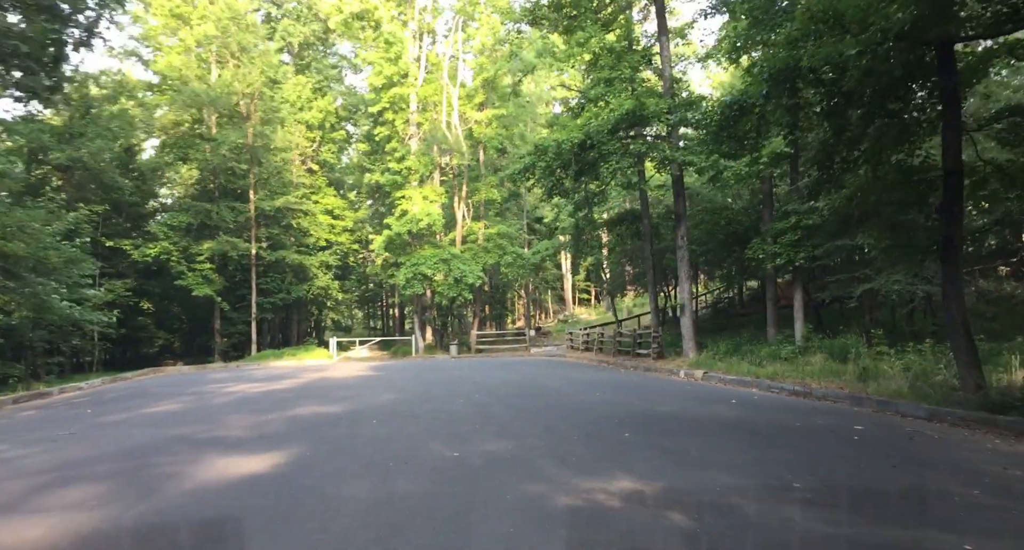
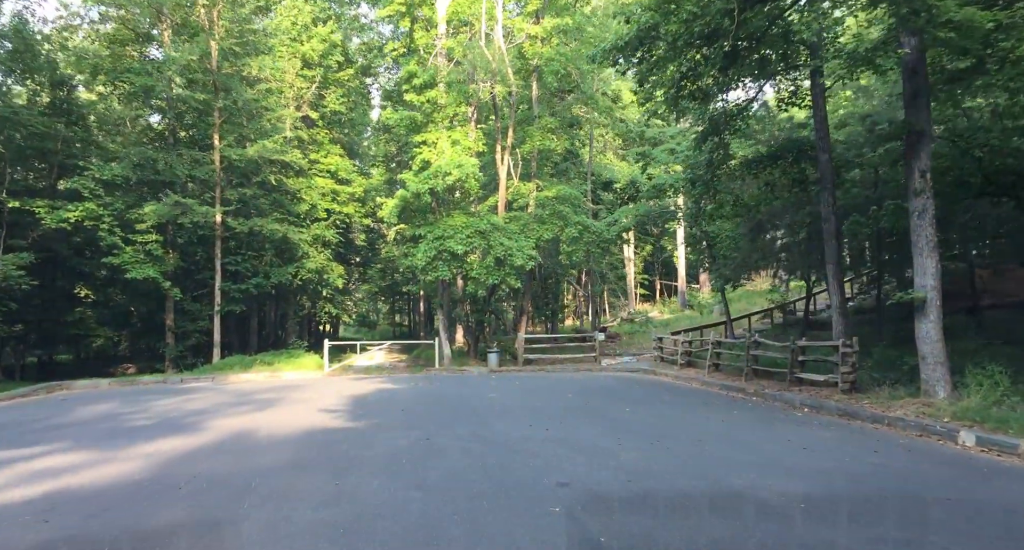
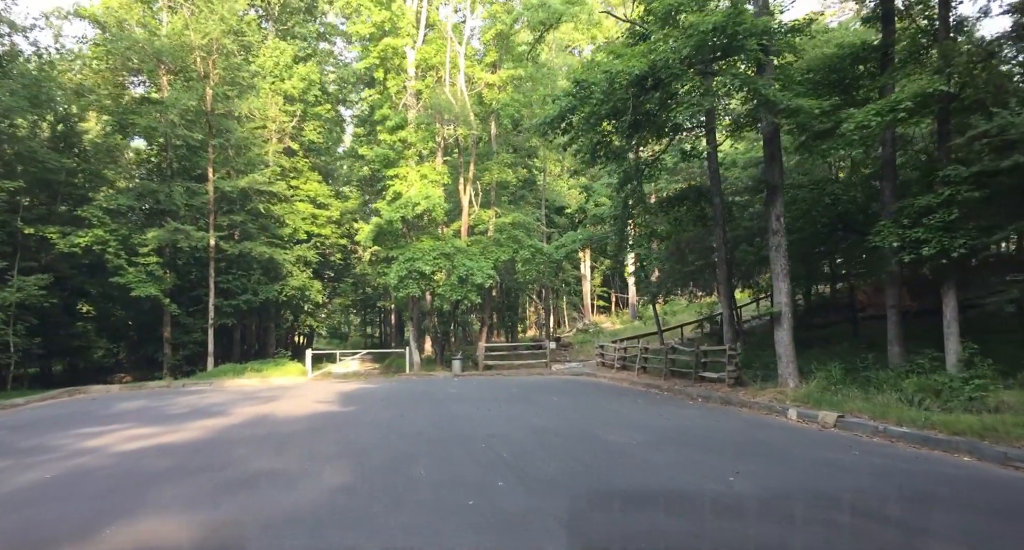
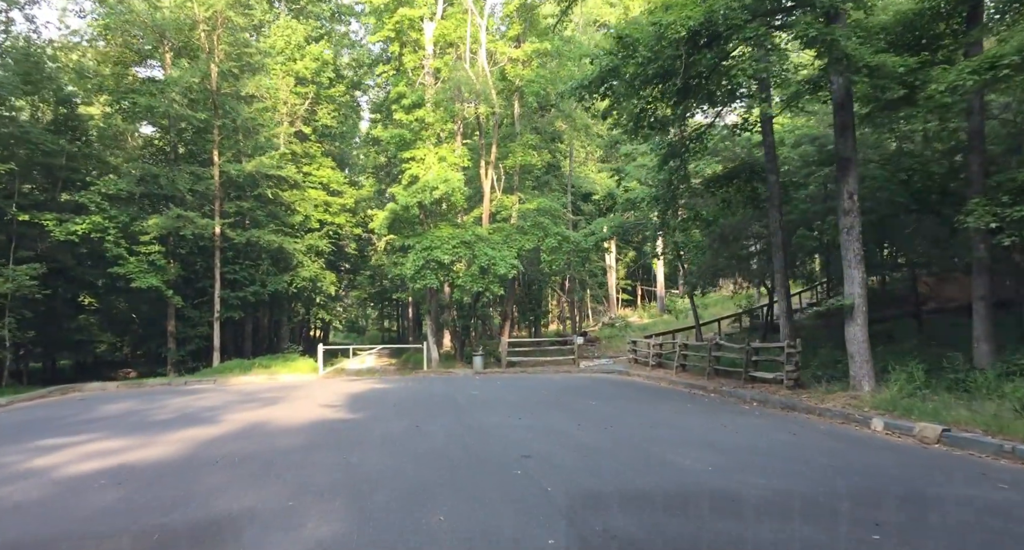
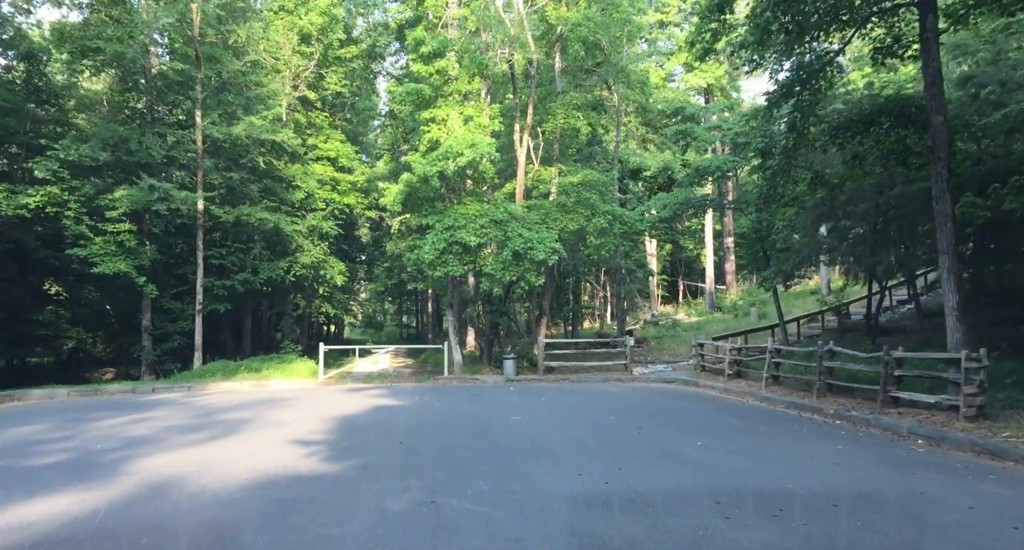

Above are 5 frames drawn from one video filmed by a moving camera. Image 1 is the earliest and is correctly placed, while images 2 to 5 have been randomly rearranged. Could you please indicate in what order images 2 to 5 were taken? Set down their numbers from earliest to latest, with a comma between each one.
3, 4, 2, 5
